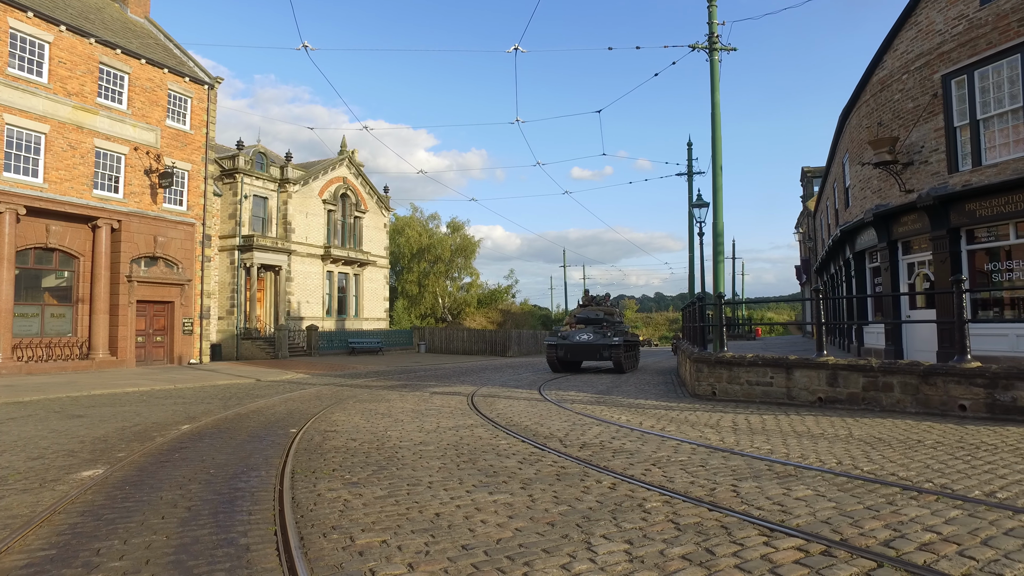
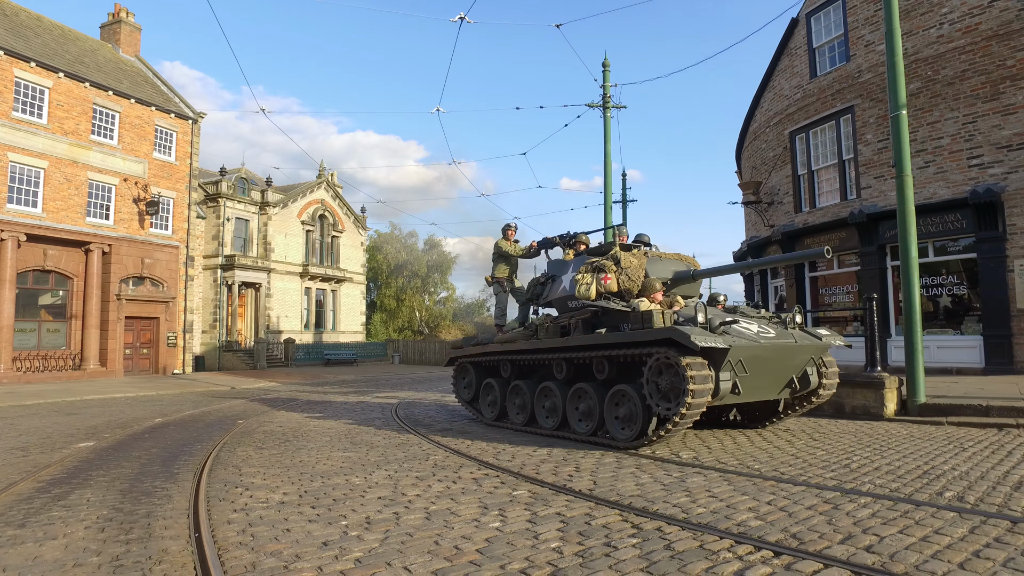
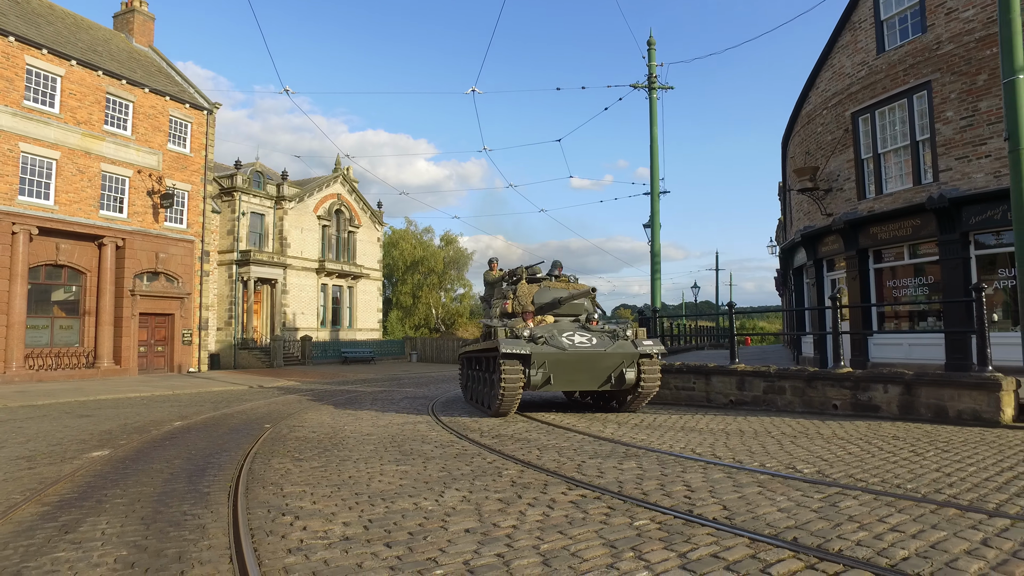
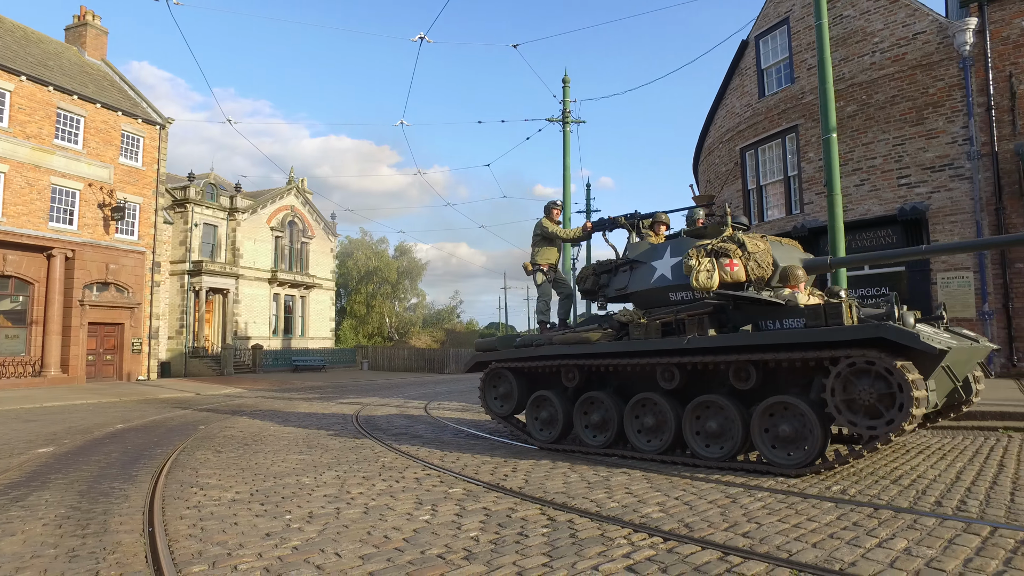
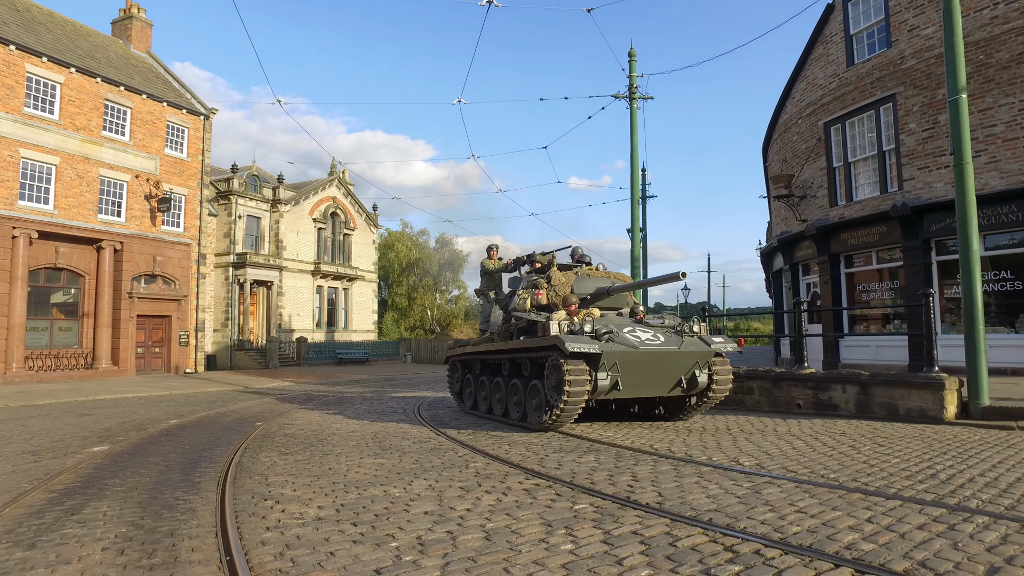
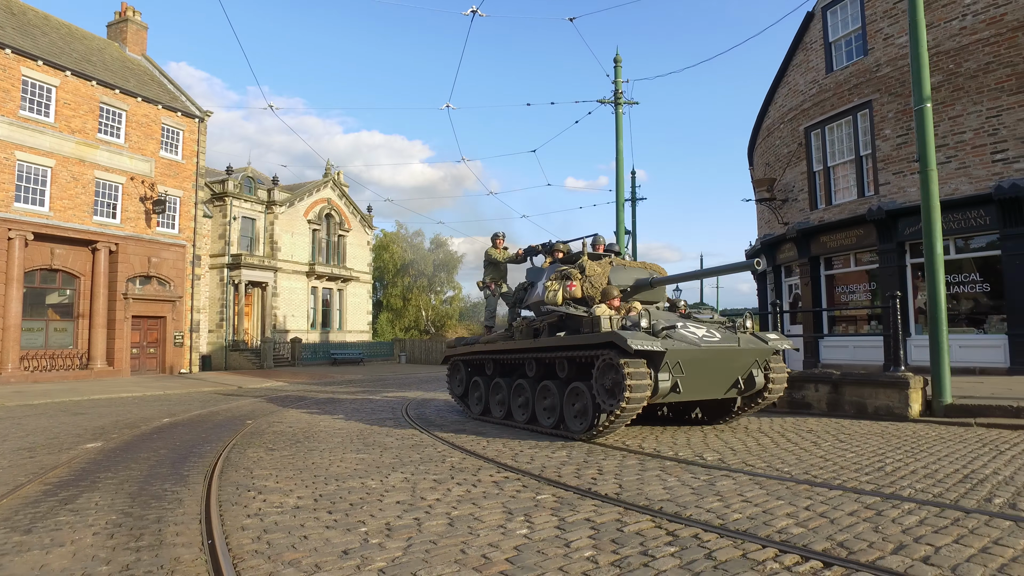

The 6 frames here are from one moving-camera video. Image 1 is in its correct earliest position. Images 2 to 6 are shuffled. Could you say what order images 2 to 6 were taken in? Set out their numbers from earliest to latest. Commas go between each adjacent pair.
3, 5, 6, 2, 4
